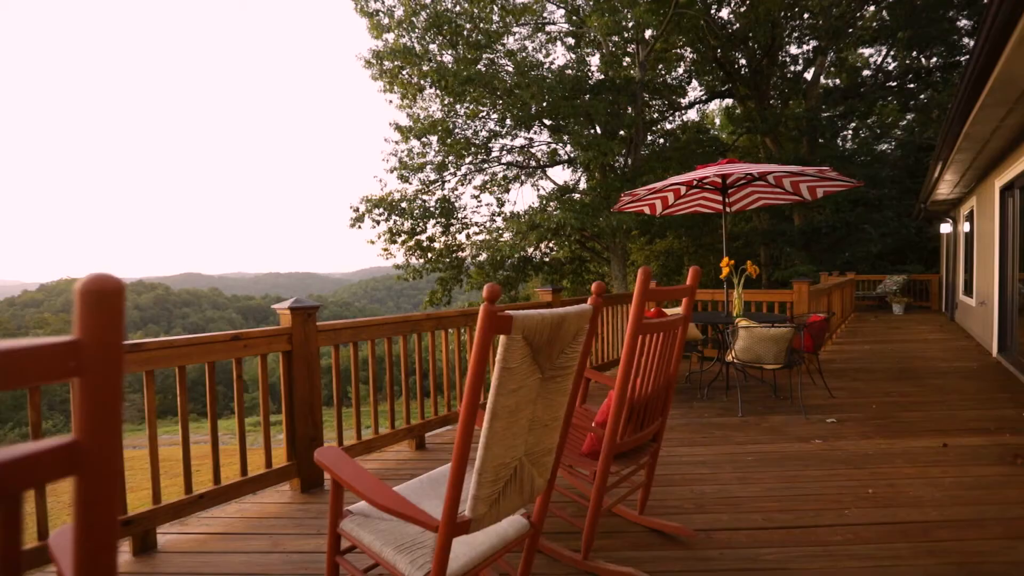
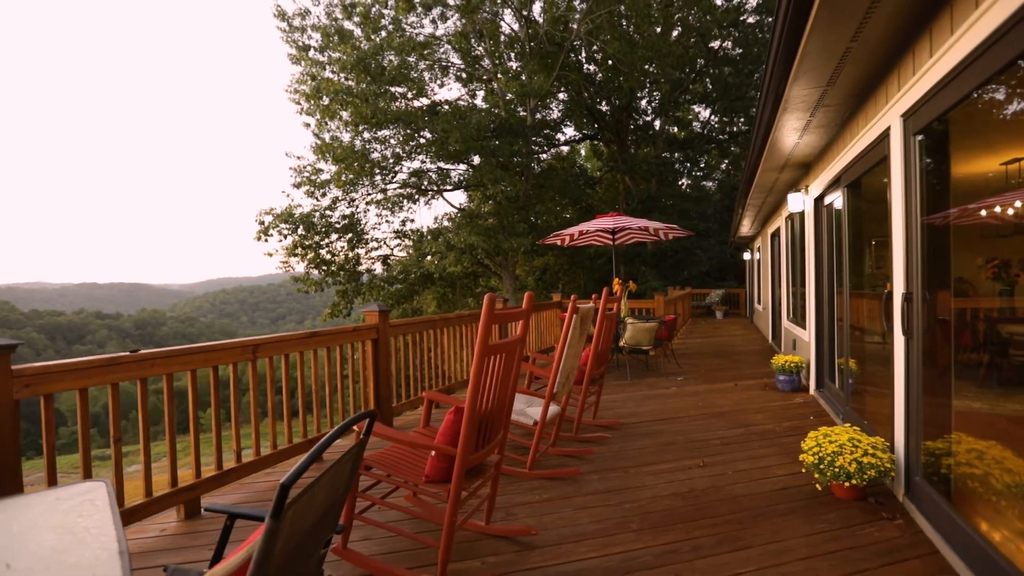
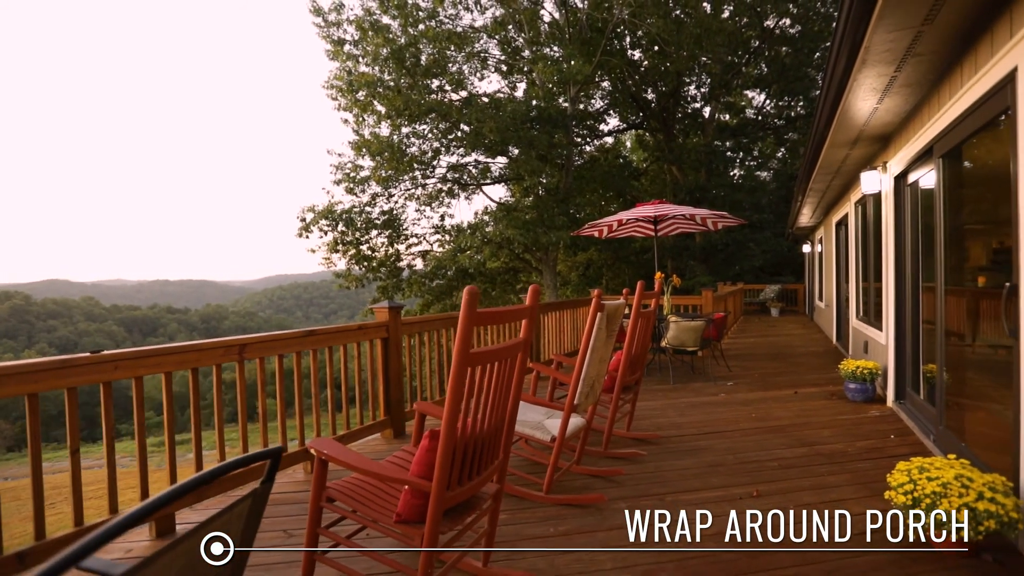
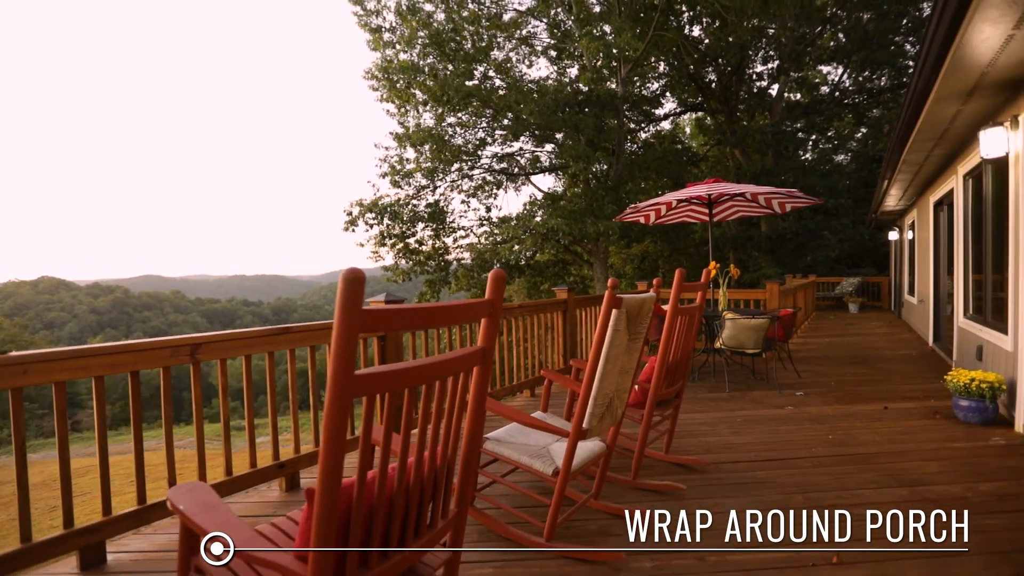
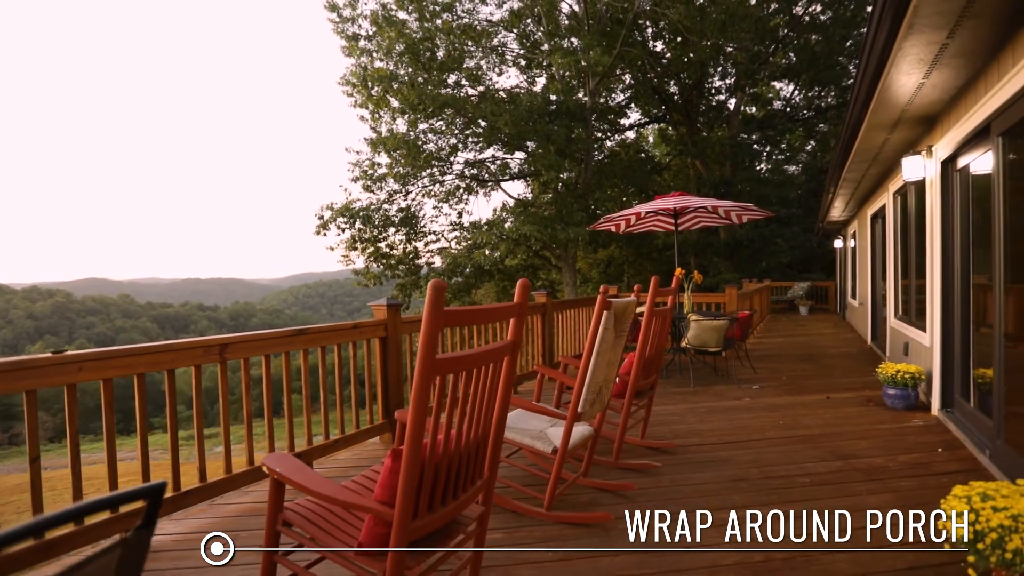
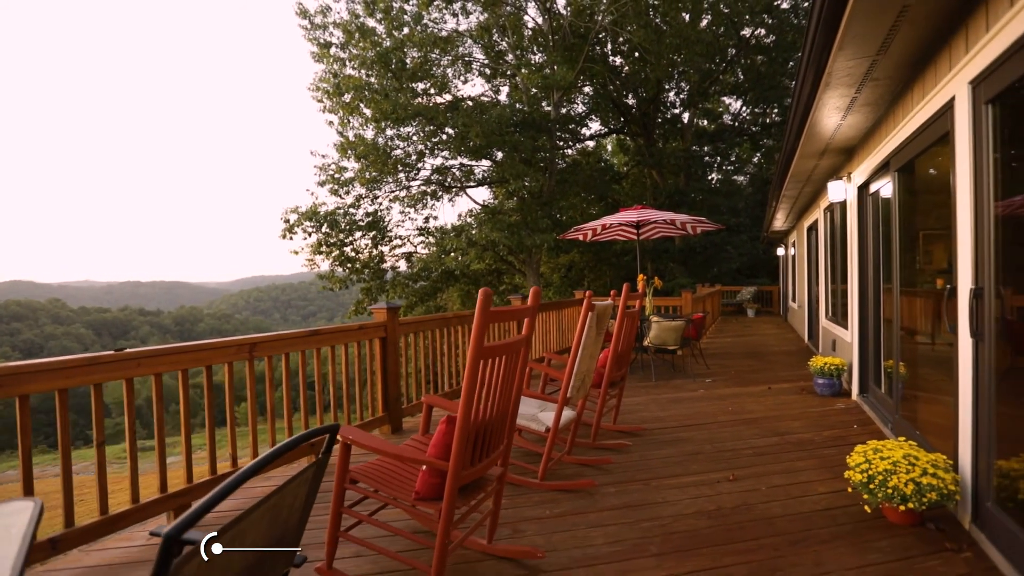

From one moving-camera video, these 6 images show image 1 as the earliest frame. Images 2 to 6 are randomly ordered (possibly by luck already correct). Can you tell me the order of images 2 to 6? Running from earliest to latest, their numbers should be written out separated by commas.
4, 5, 3, 6, 2
